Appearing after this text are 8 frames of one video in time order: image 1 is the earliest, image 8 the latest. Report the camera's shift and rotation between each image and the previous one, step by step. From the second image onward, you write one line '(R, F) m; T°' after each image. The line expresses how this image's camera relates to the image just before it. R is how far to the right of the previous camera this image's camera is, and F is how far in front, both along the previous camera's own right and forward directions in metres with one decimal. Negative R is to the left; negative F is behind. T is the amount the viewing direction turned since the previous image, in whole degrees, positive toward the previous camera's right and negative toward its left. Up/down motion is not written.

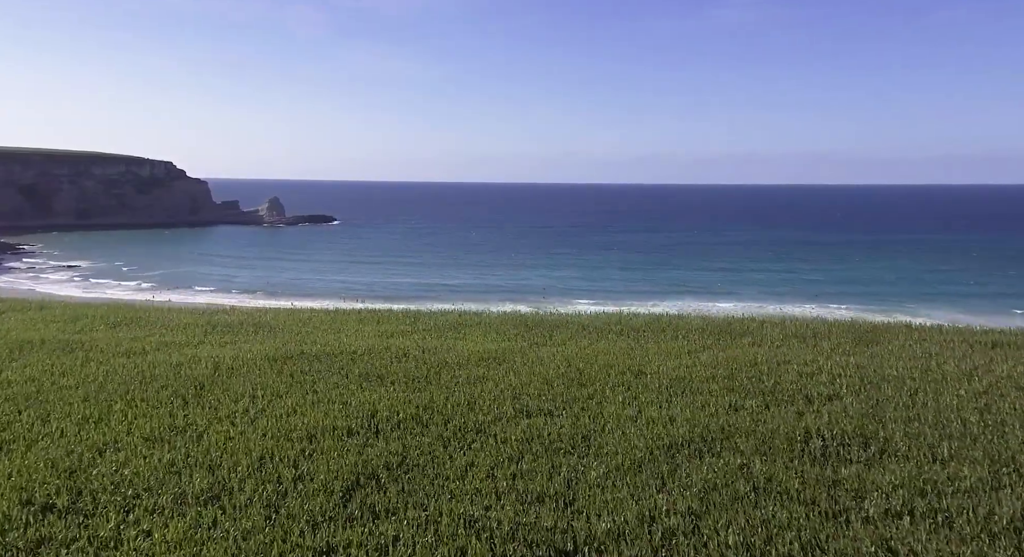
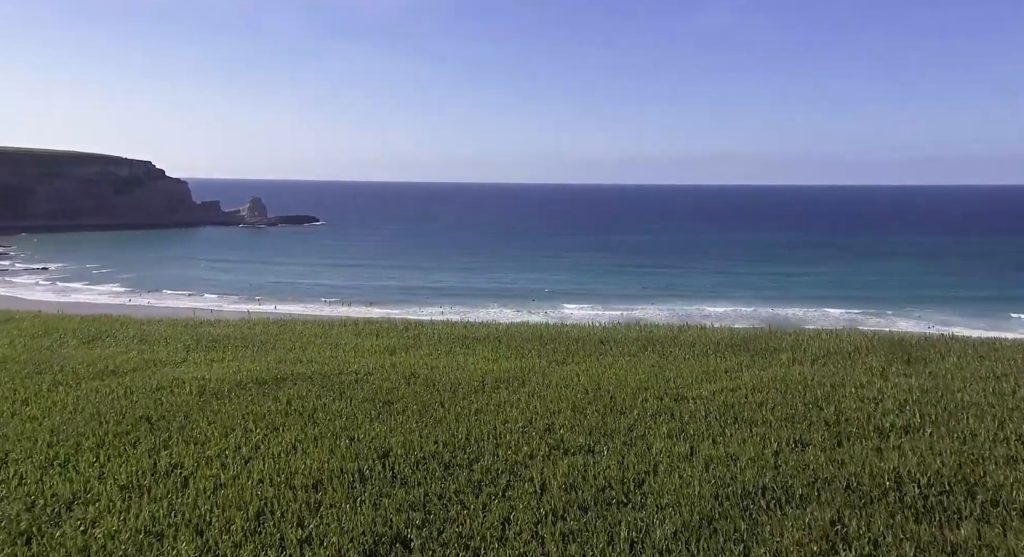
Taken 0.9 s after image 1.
(-0.5, +1.2) m; +1°
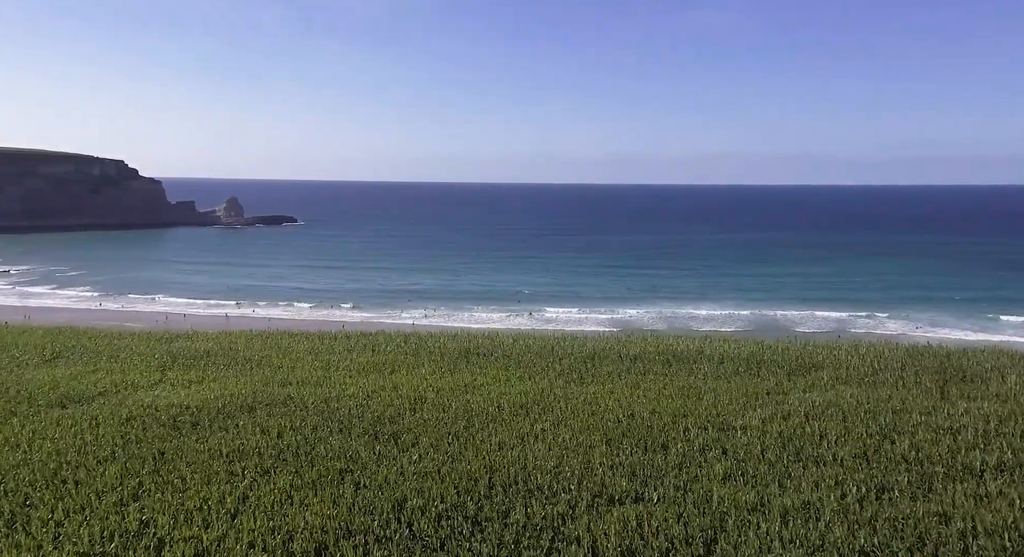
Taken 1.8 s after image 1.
(-0.5, +1.2) m; +1°
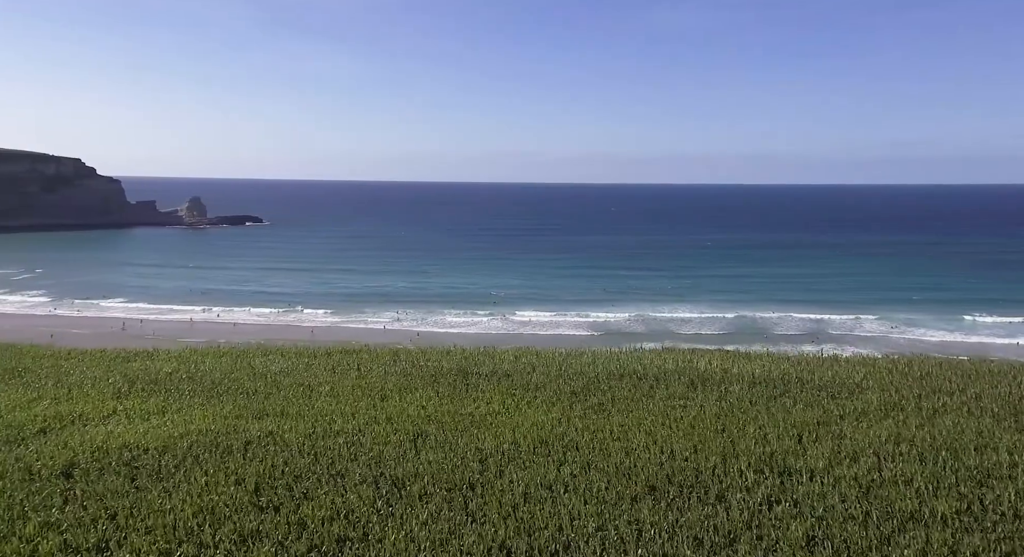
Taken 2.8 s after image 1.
(-0.5, +1.4) m; +2°
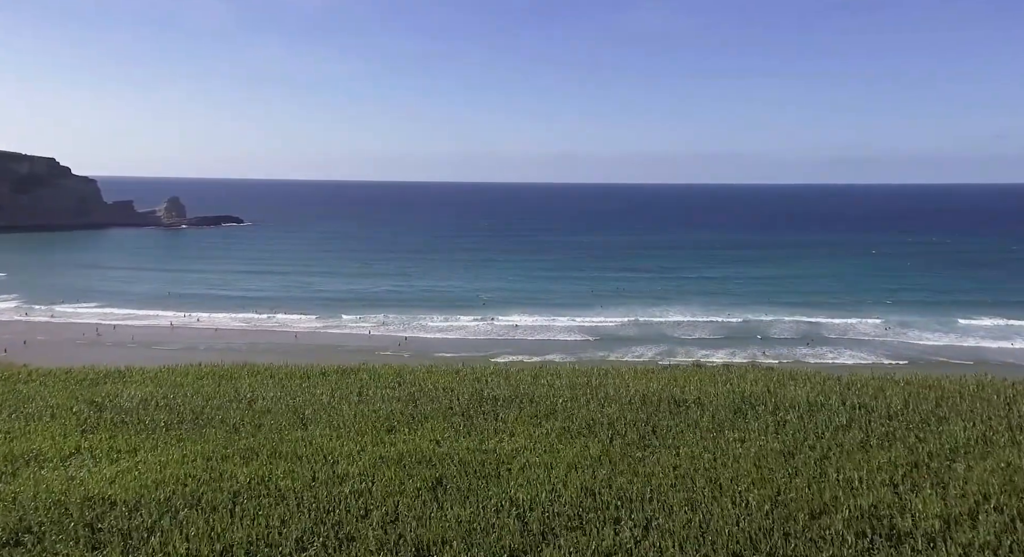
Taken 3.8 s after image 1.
(-0.5, +1.3) m; +1°
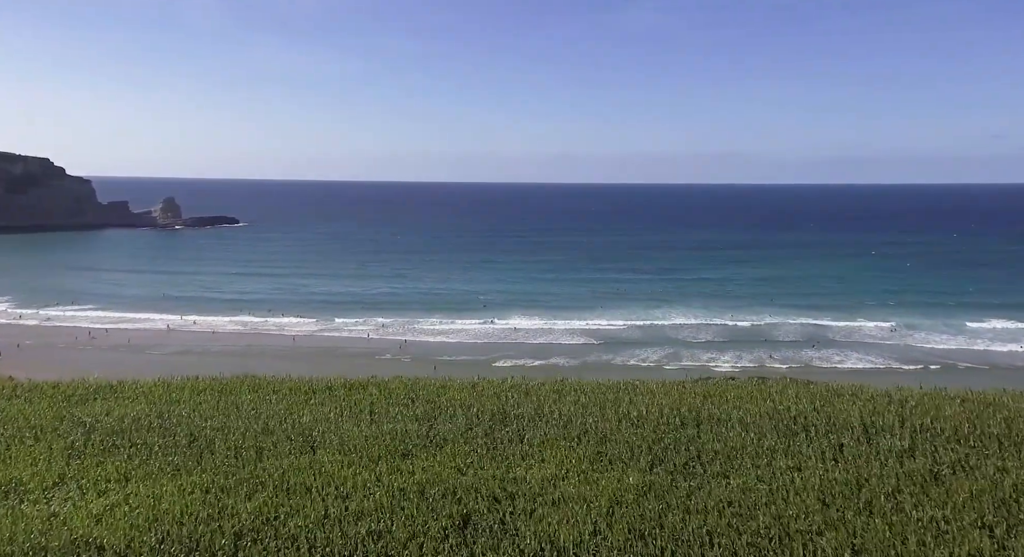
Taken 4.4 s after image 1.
(-0.3, +0.8) m; 0°
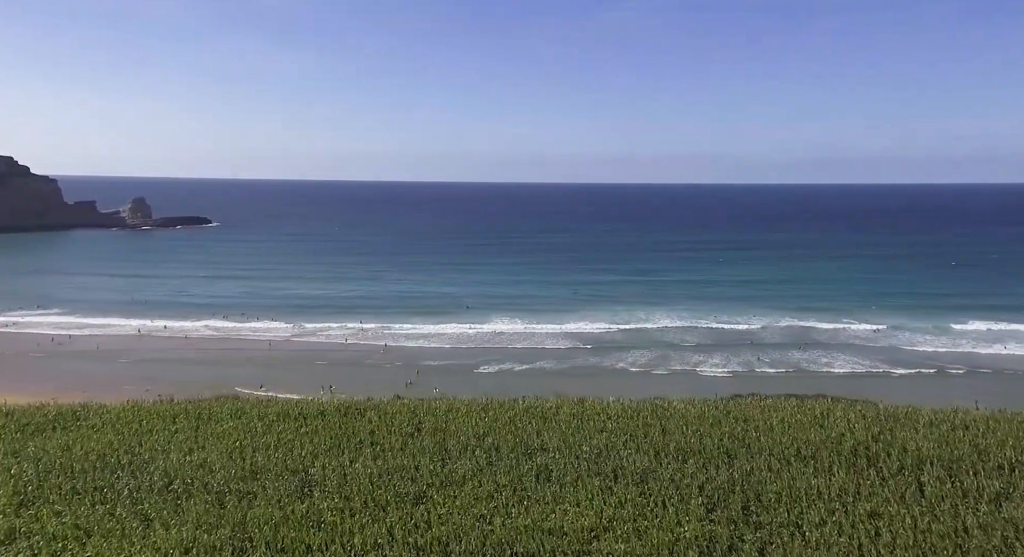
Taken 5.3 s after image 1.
(-0.5, +1.2) m; +2°
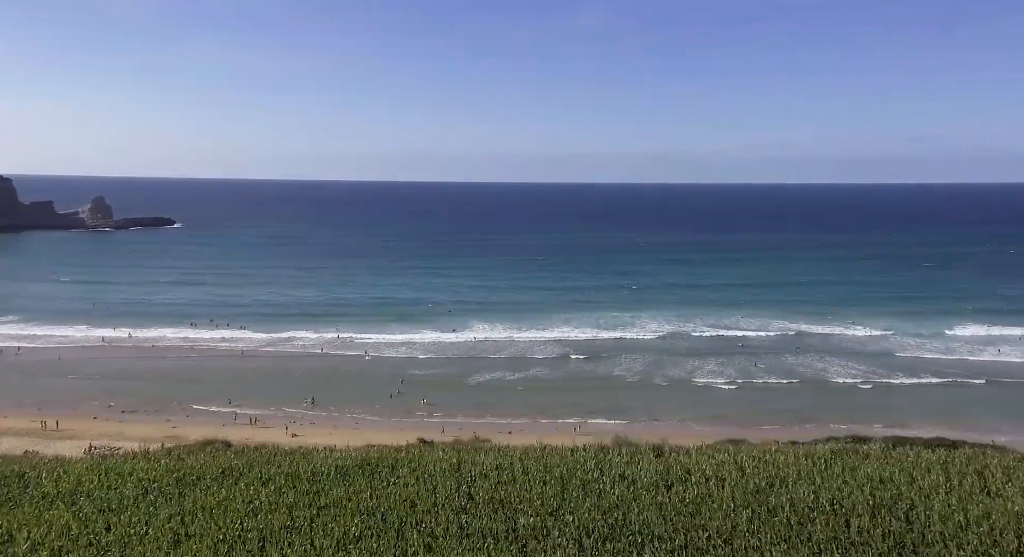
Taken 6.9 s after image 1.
(-1.0, +2.1) m; +2°
